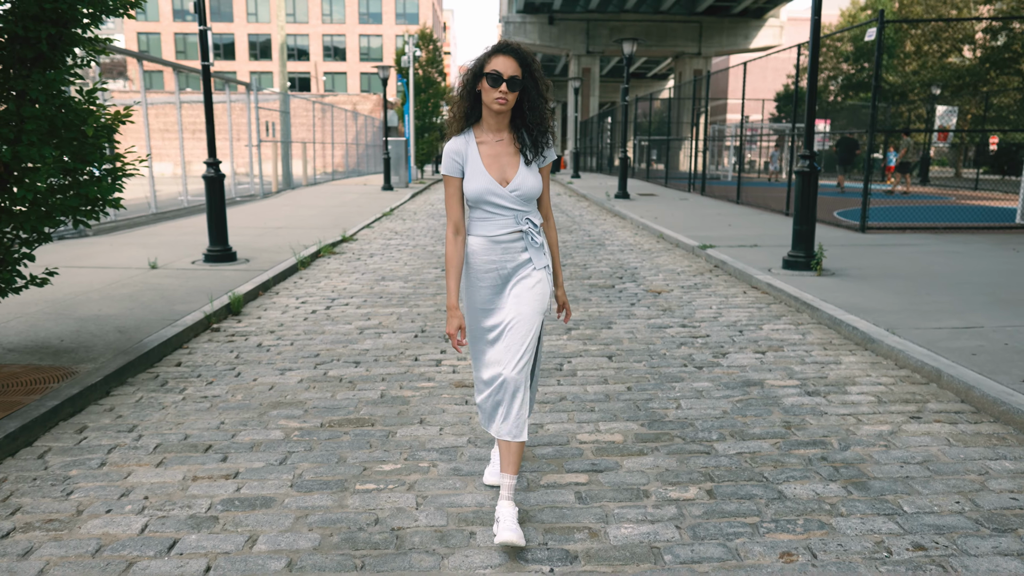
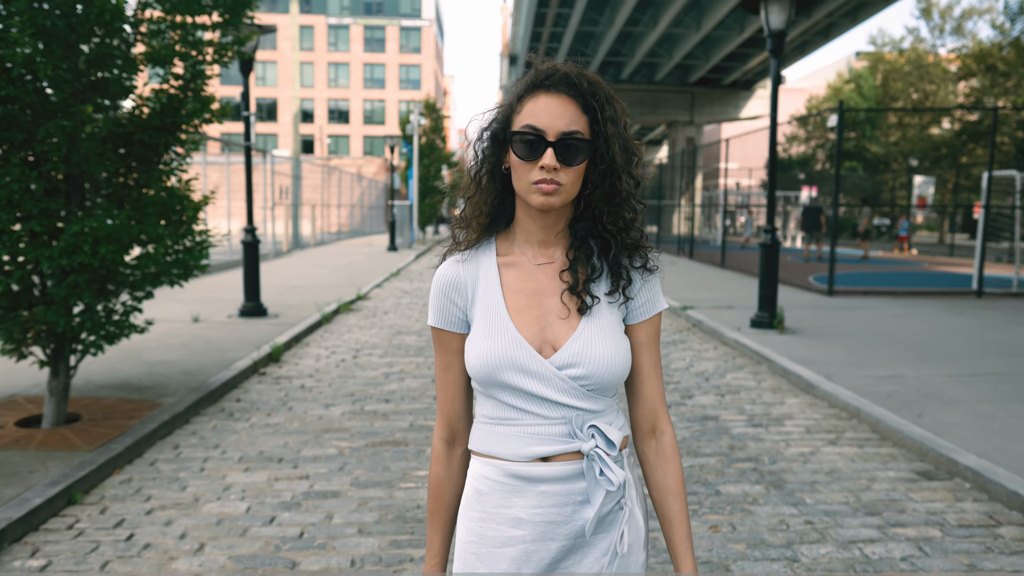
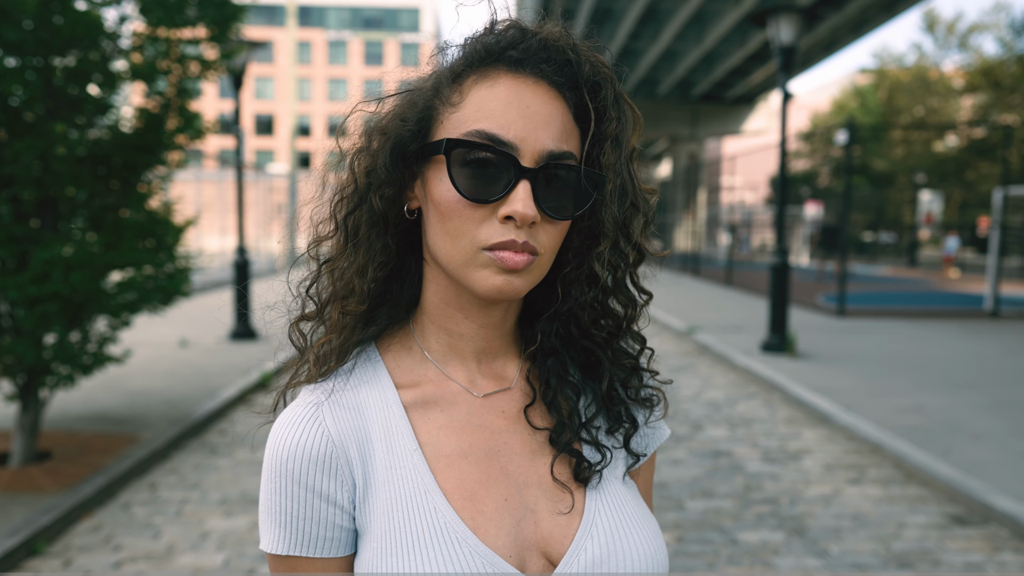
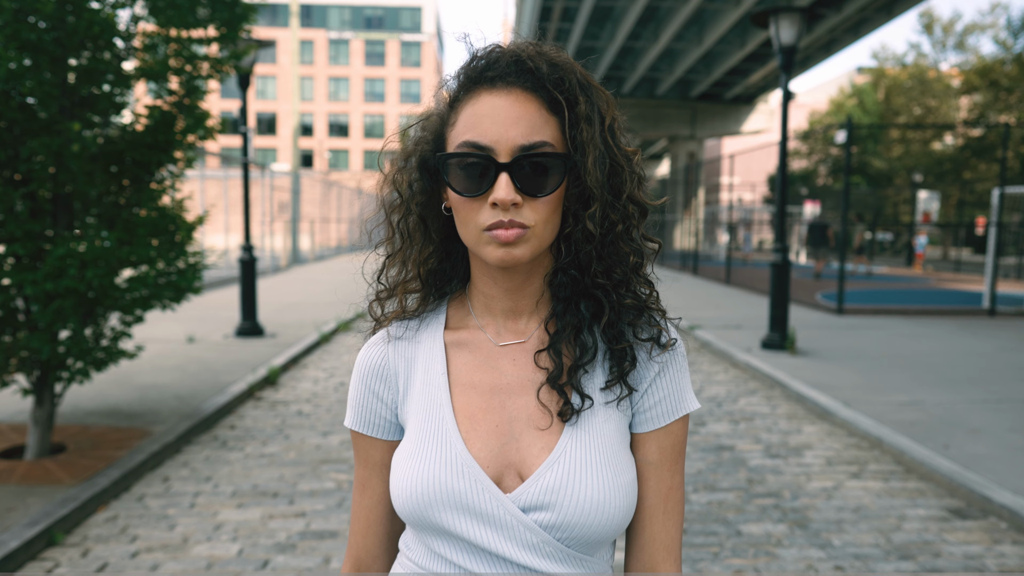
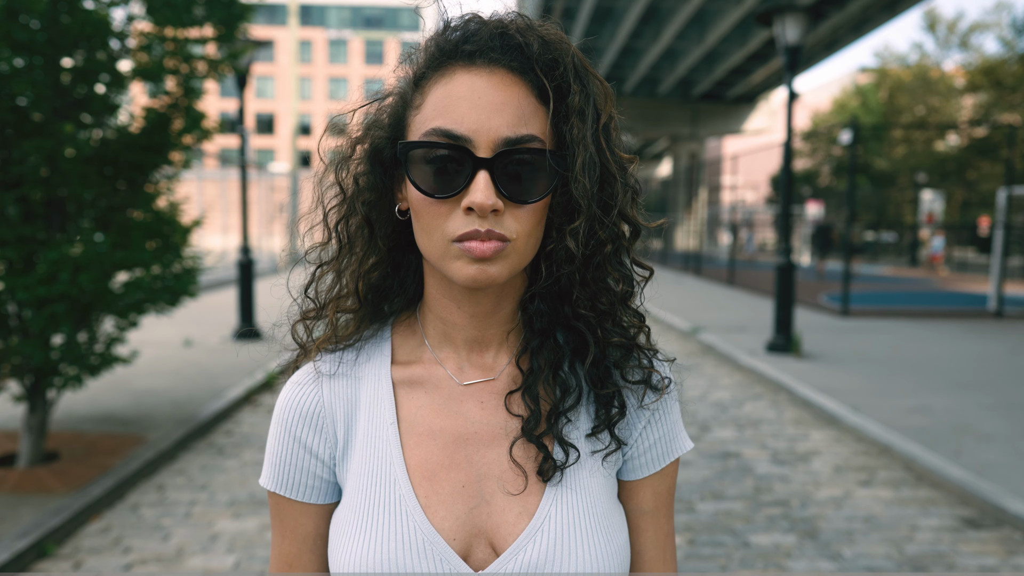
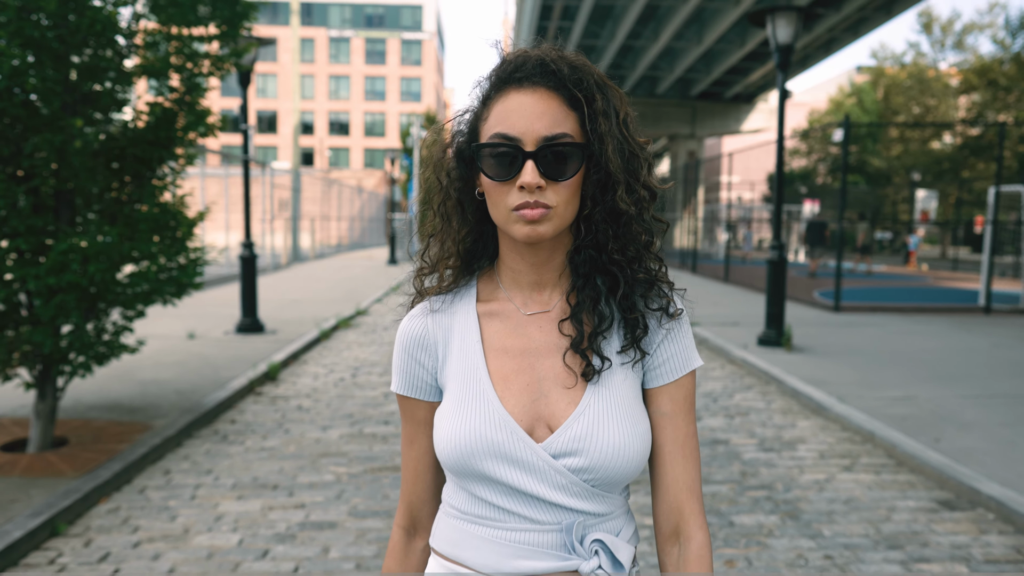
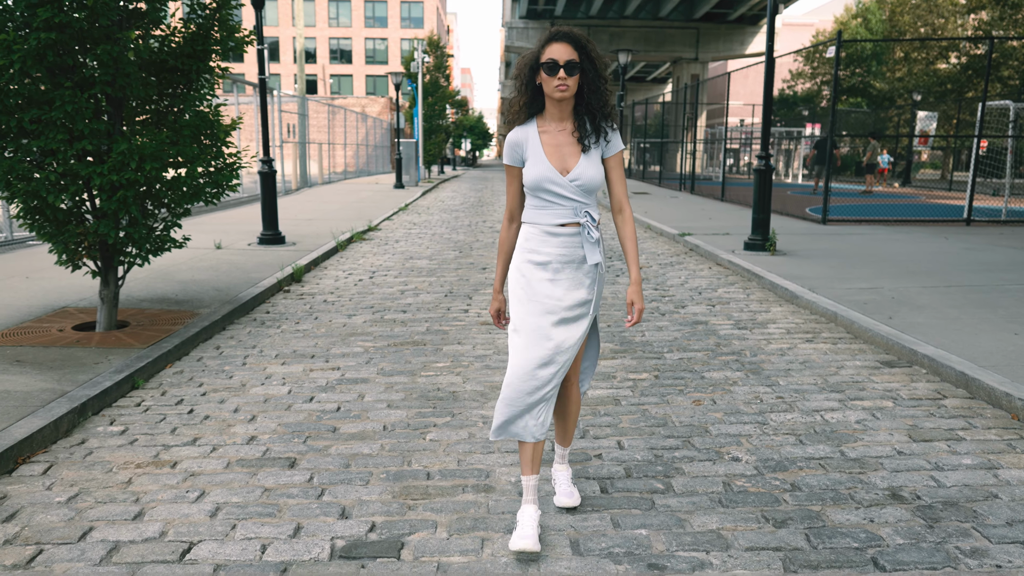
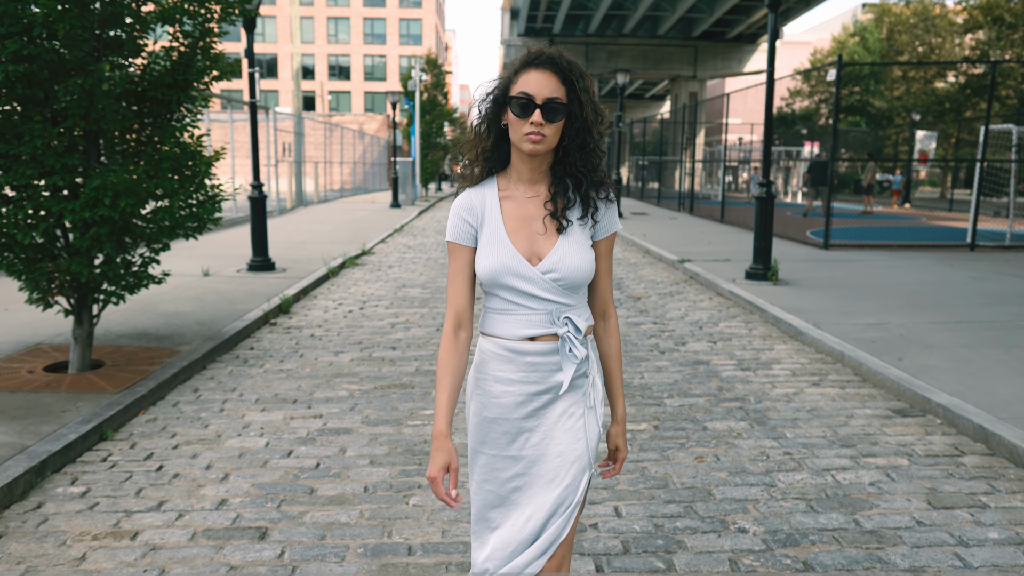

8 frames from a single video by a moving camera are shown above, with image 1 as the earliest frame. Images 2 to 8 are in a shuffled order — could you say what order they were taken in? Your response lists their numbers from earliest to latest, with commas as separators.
7, 8, 2, 6, 4, 5, 3
